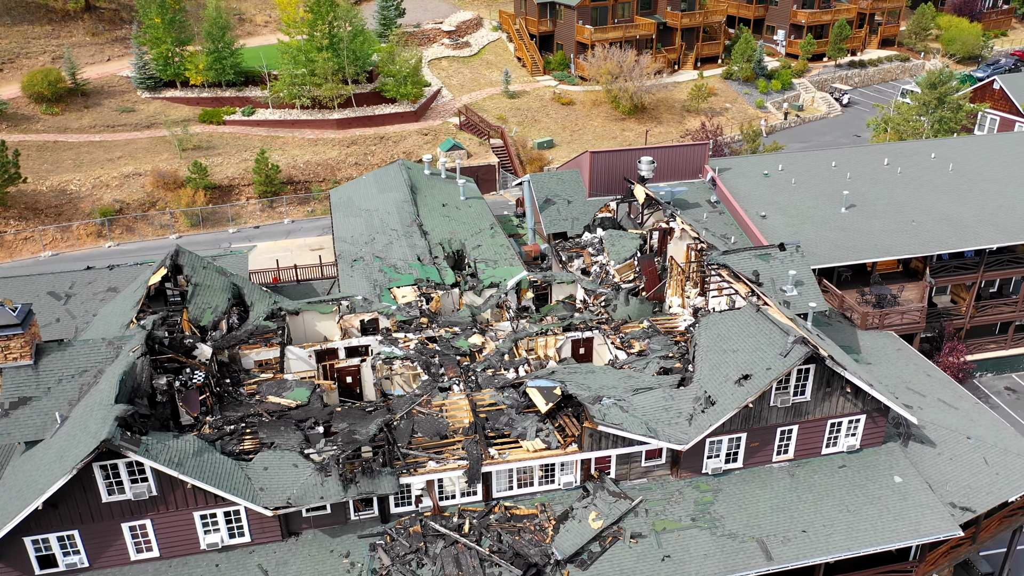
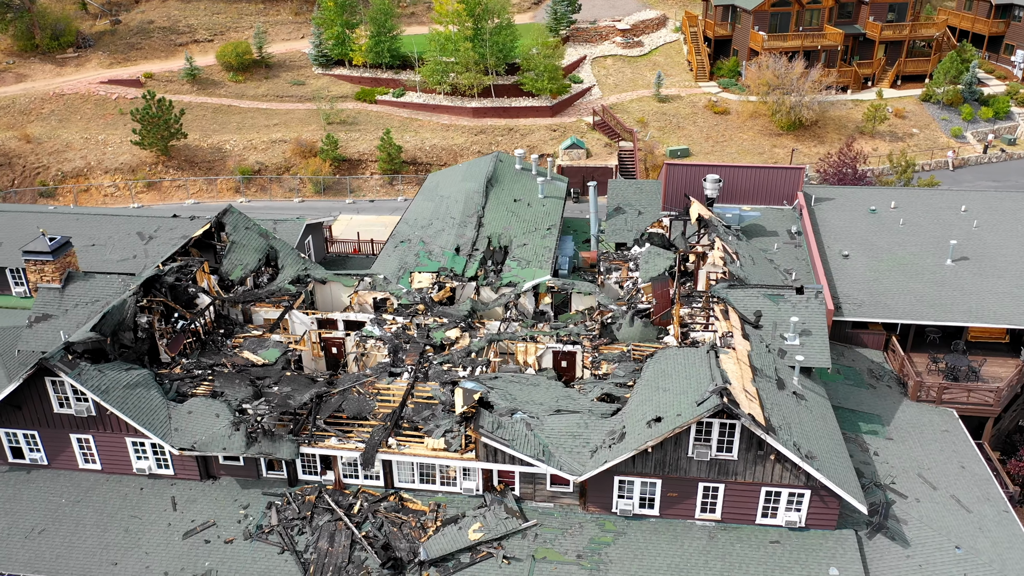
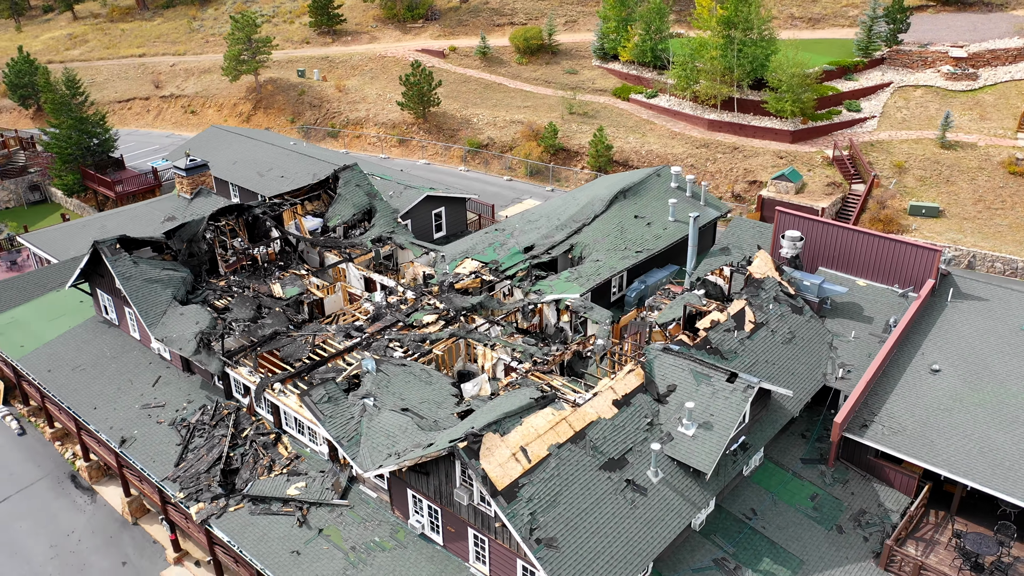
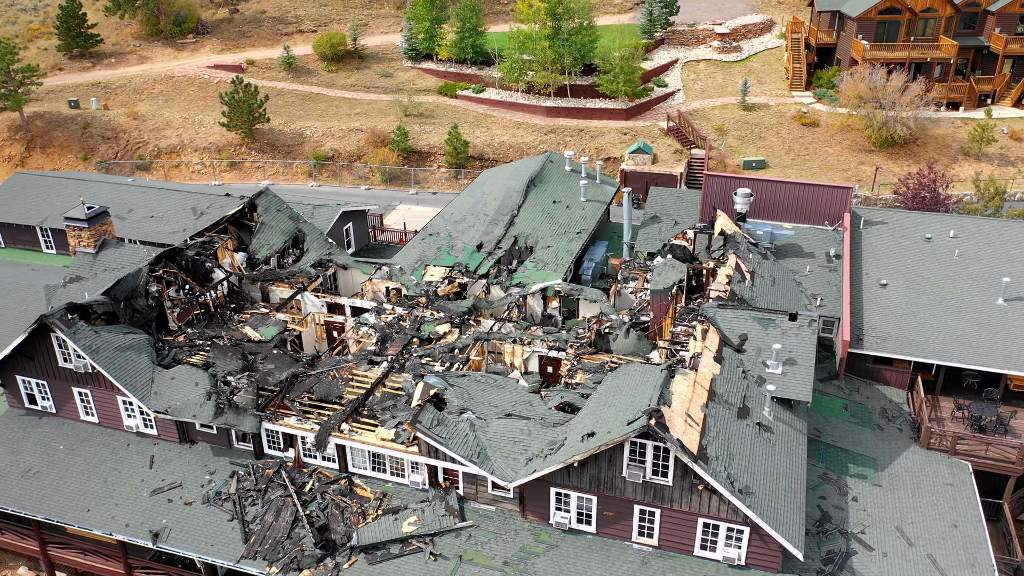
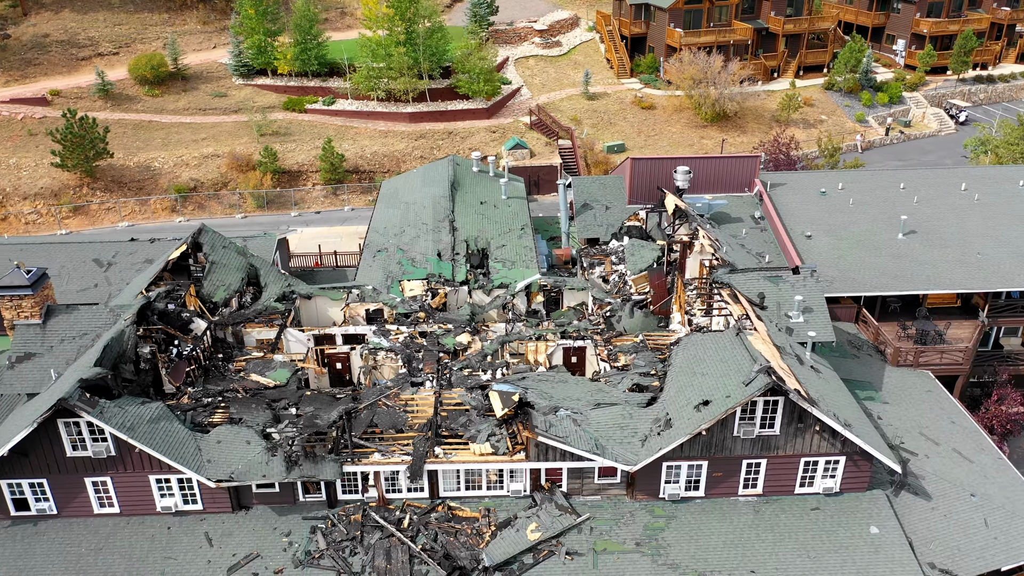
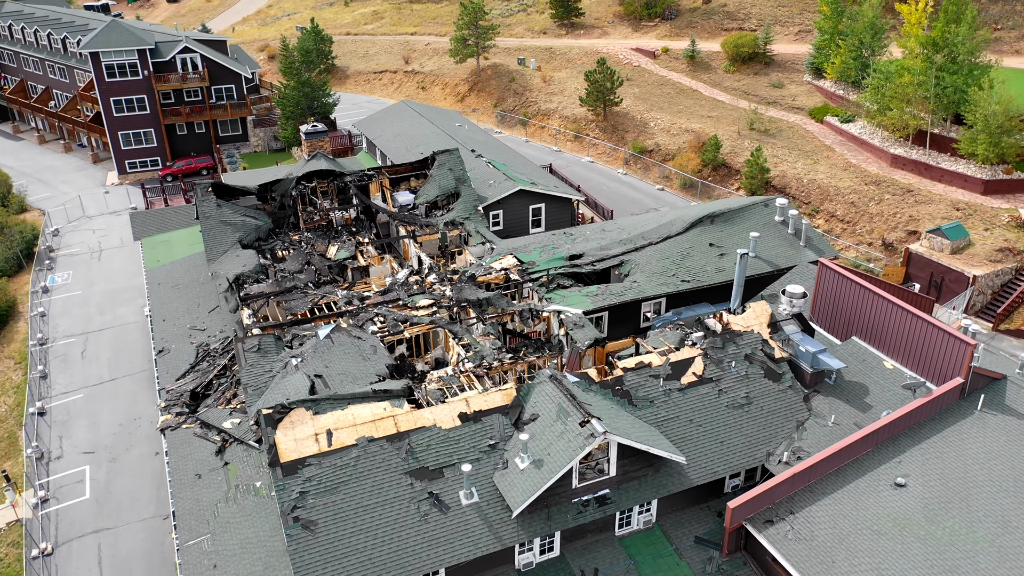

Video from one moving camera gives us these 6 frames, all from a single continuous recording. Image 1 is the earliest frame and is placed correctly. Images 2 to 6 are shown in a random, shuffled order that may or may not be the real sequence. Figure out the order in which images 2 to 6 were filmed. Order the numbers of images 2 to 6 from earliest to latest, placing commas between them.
5, 2, 4, 3, 6
